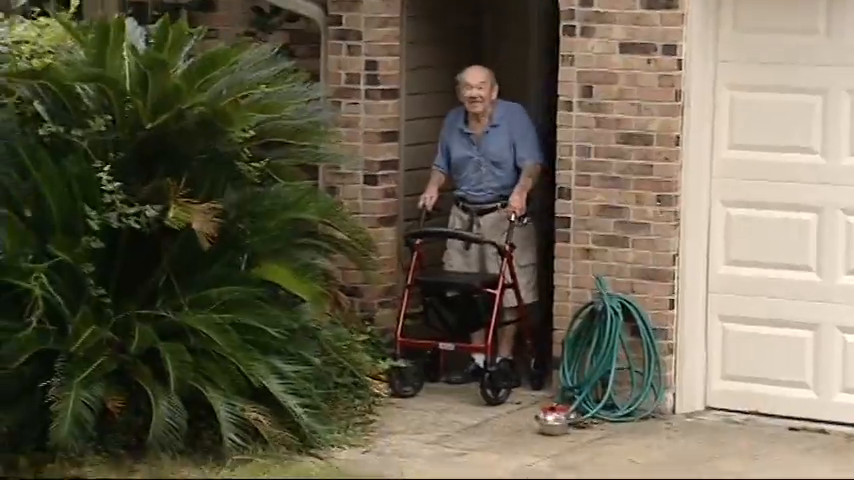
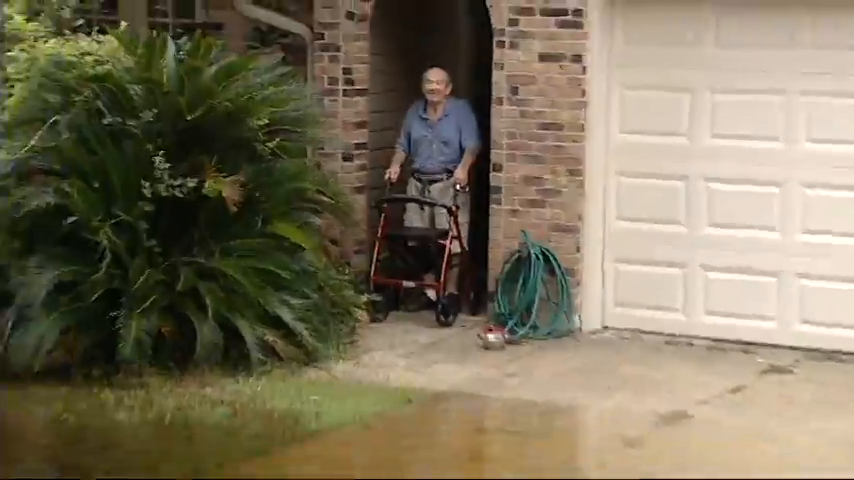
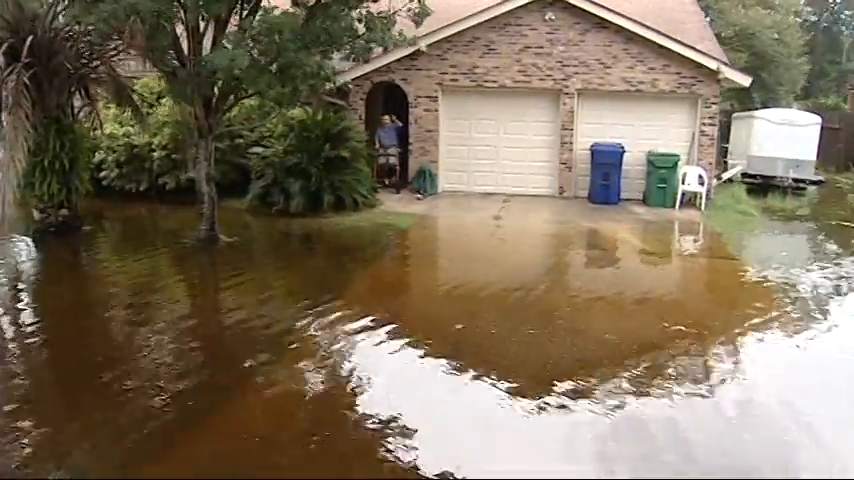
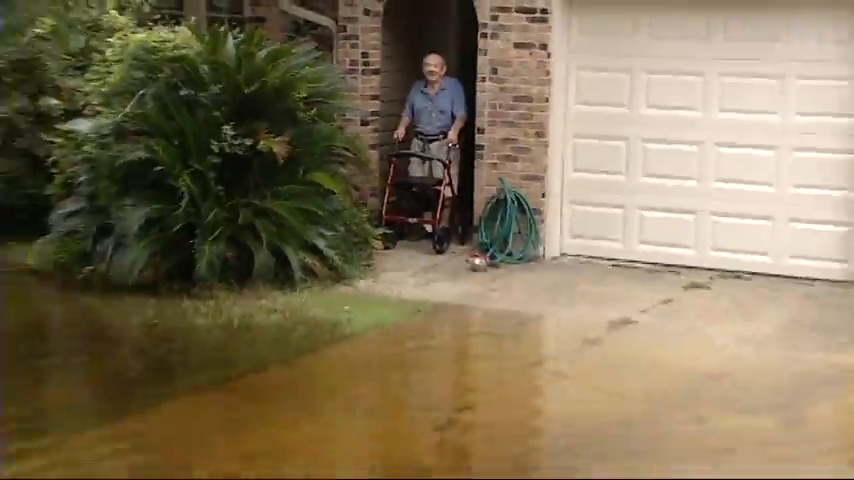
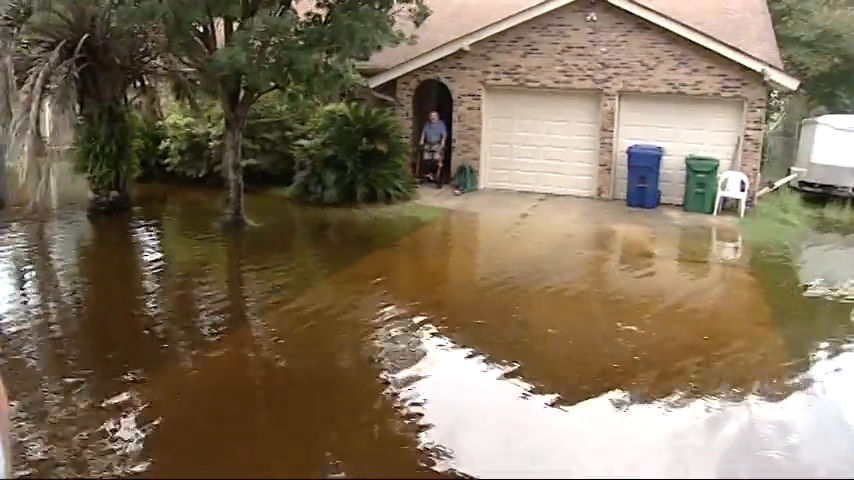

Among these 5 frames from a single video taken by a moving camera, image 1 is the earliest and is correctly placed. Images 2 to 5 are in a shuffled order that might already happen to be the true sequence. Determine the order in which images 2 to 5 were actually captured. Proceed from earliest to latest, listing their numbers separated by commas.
2, 4, 5, 3
